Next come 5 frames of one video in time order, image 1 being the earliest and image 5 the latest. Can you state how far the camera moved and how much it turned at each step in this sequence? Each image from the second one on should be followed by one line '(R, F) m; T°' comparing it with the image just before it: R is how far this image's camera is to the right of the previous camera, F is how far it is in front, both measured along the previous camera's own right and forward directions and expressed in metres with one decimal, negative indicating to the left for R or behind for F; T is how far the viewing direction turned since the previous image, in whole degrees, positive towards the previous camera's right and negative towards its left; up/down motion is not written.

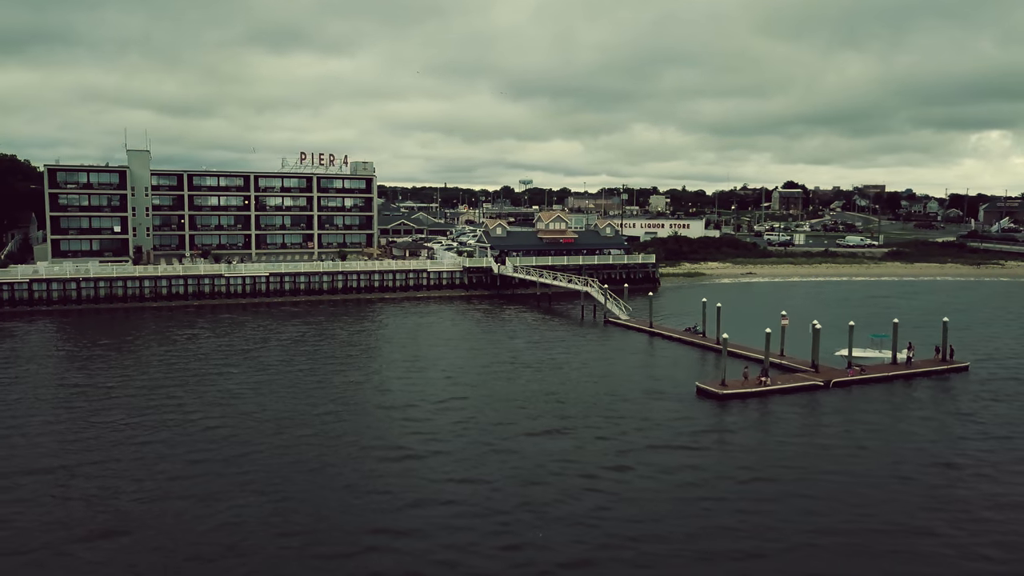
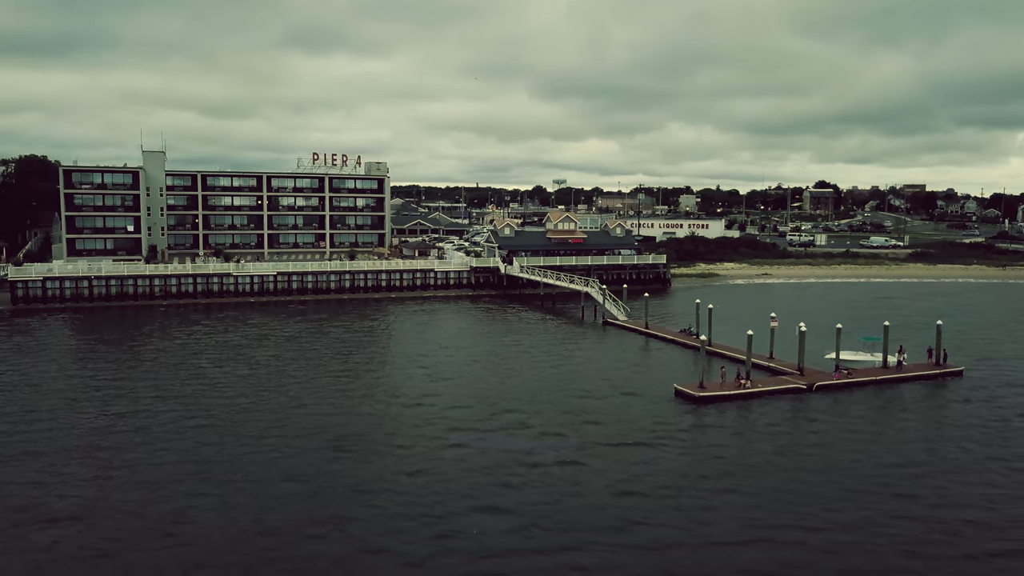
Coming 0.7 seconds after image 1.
(+3.0, 0.0) m; -2°
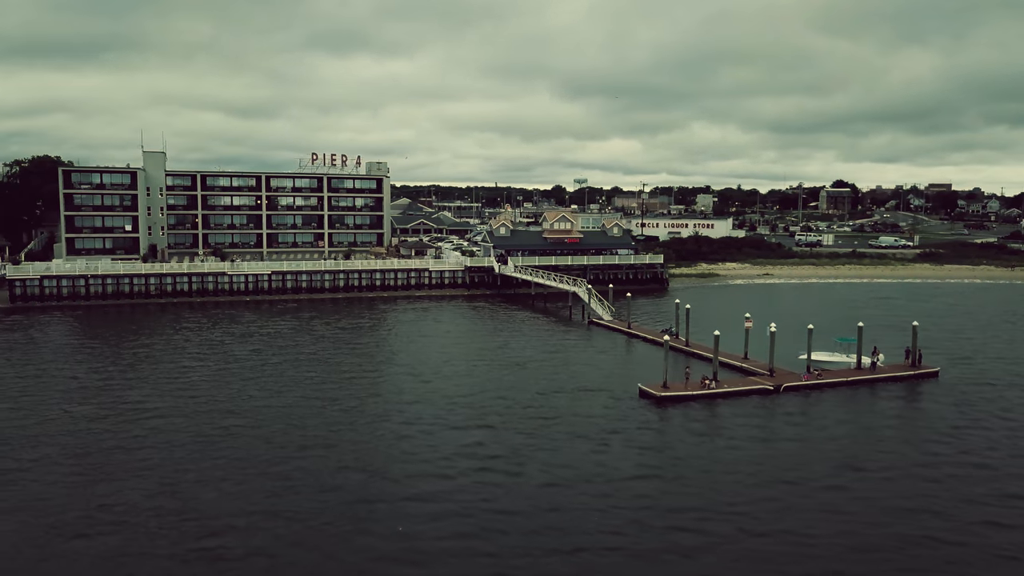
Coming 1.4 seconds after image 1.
(+3.0, -0.1) m; -2°
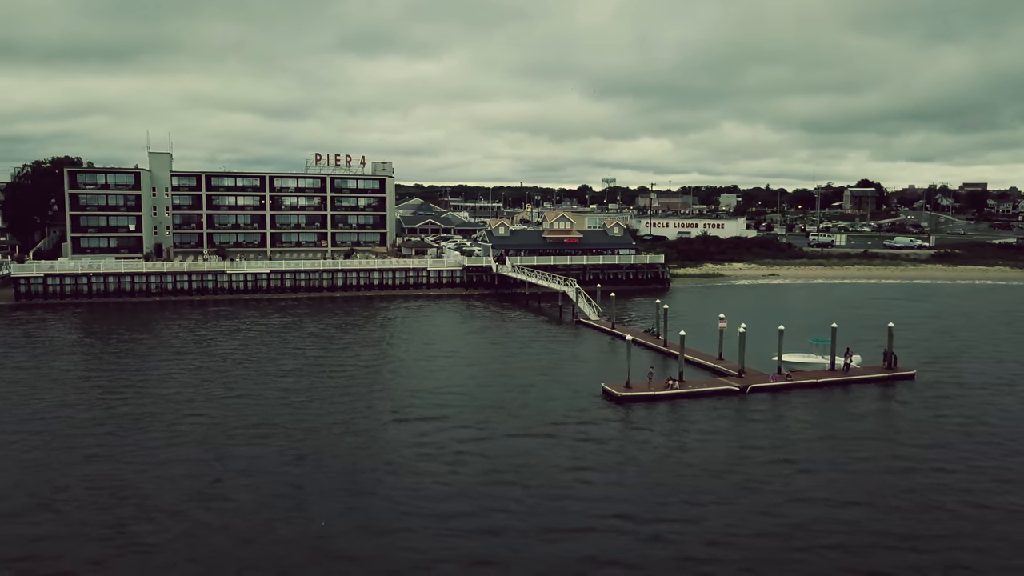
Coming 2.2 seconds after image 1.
(+3.4, -0.1) m; -2°
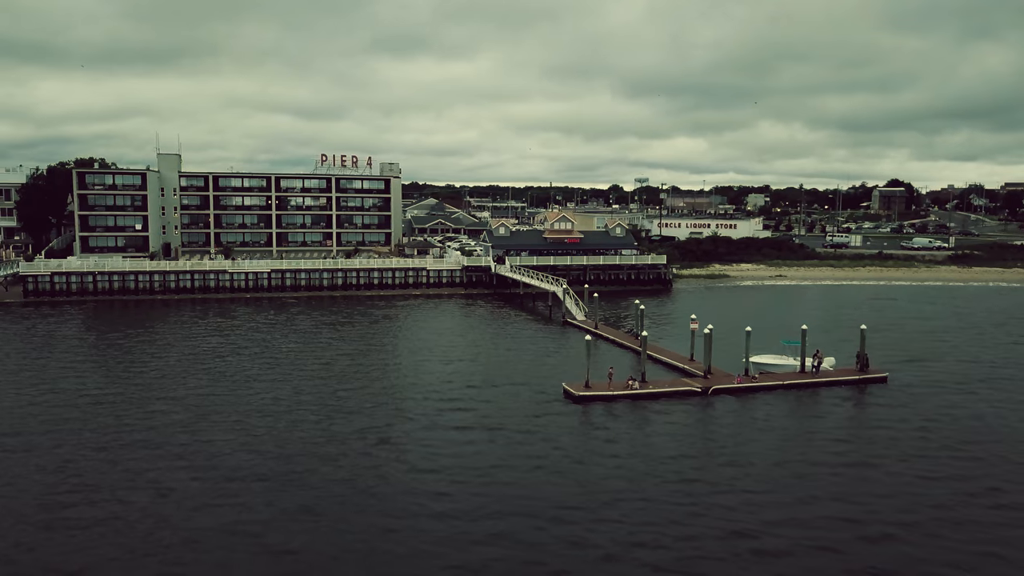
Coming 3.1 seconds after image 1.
(+3.8, -0.2) m; -2°
